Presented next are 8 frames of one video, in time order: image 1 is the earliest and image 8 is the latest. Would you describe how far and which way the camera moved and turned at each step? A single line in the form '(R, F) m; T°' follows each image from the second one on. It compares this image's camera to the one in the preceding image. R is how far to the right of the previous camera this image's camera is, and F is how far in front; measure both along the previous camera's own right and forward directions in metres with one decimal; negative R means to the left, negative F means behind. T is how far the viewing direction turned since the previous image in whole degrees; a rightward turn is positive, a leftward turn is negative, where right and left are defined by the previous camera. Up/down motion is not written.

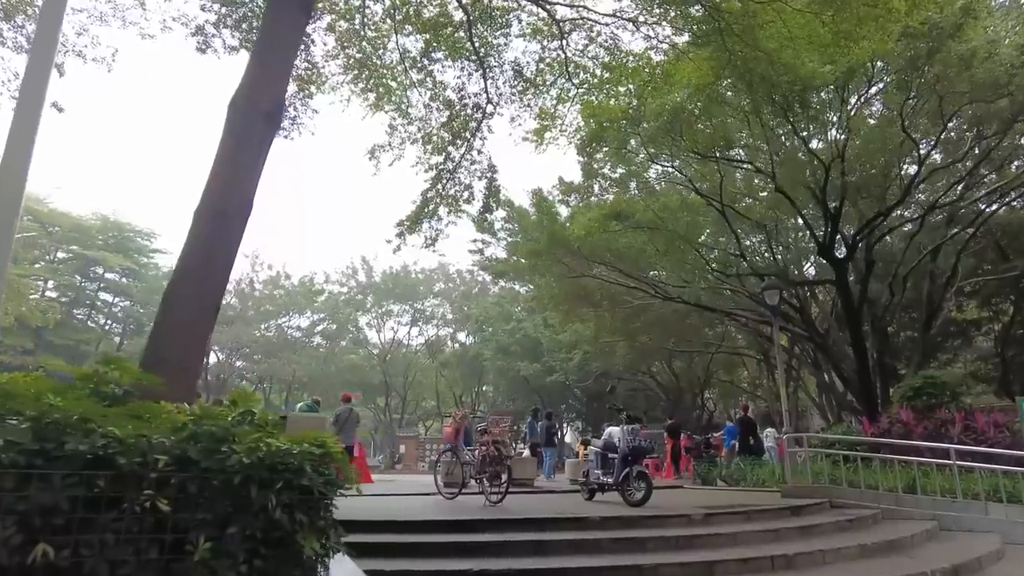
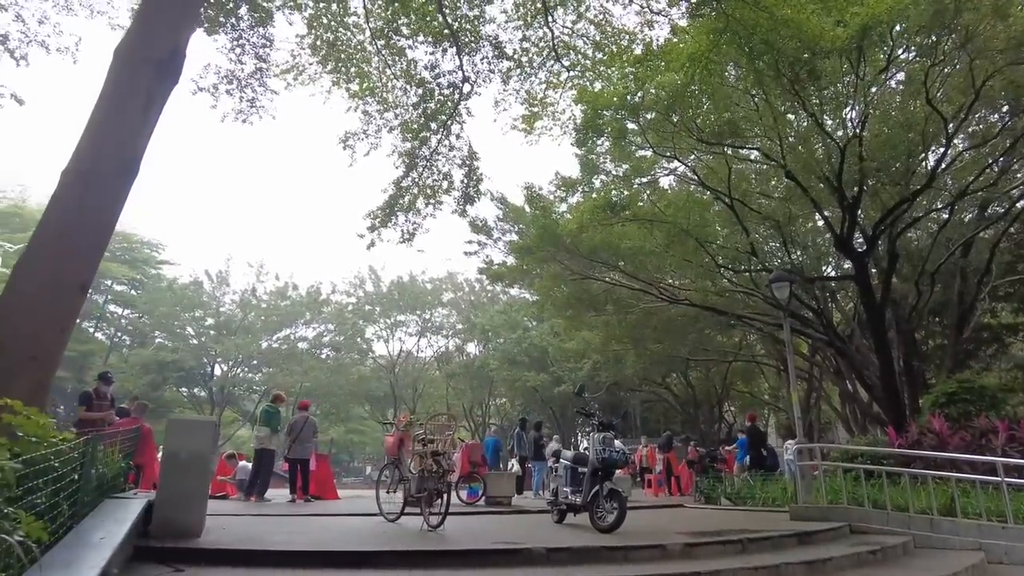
(+0.5, +1.0) m; -2°
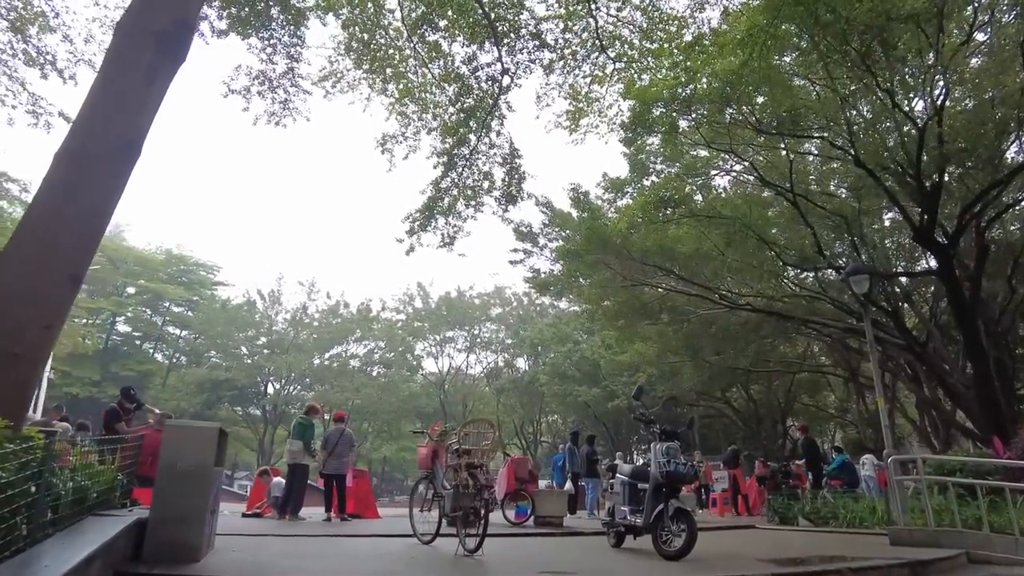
(0.0, +0.6) m; -4°
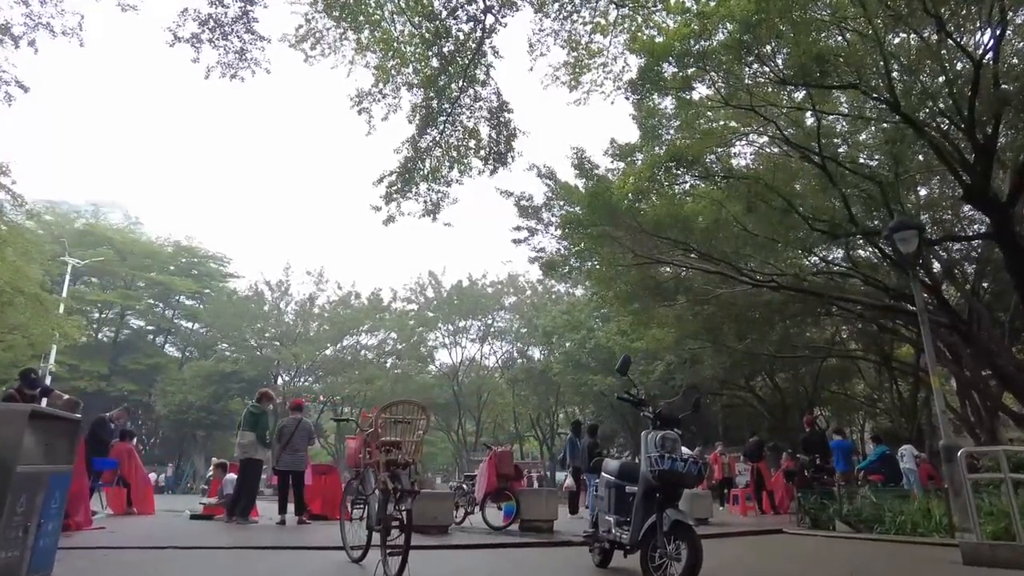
(+0.4, +1.1) m; -2°
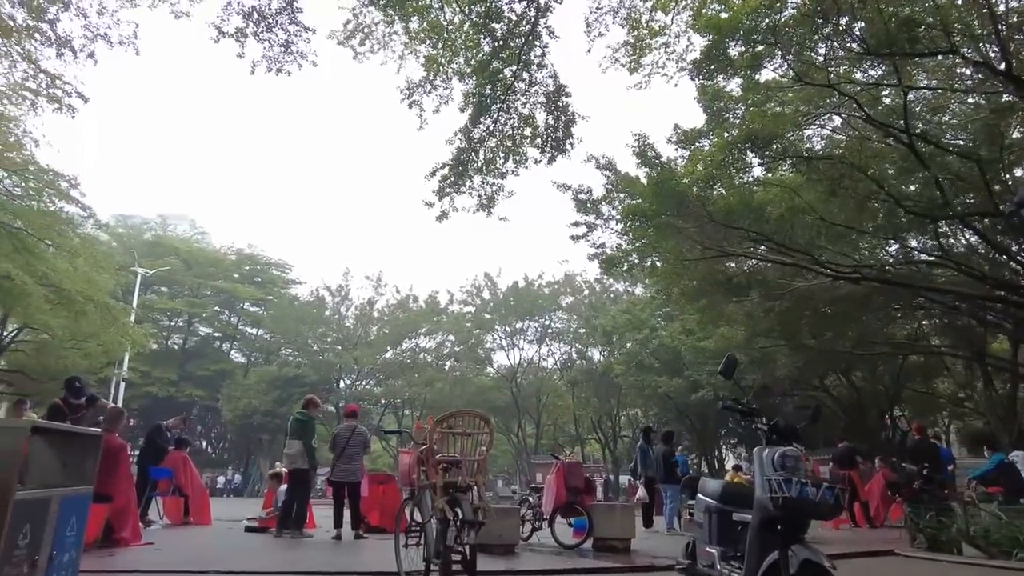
(-0.1, +0.5) m; -4°
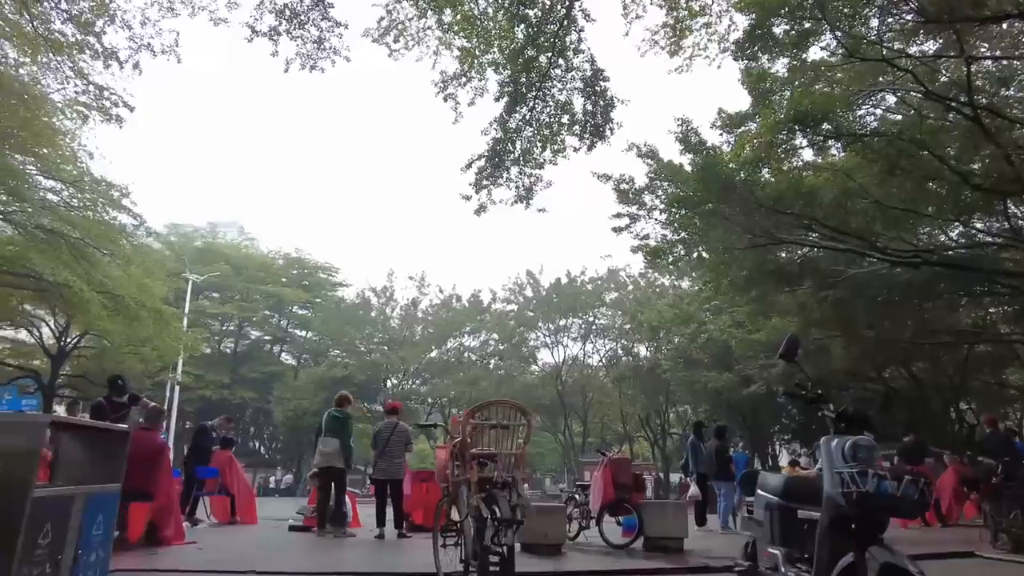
(0.0, +0.2) m; -3°
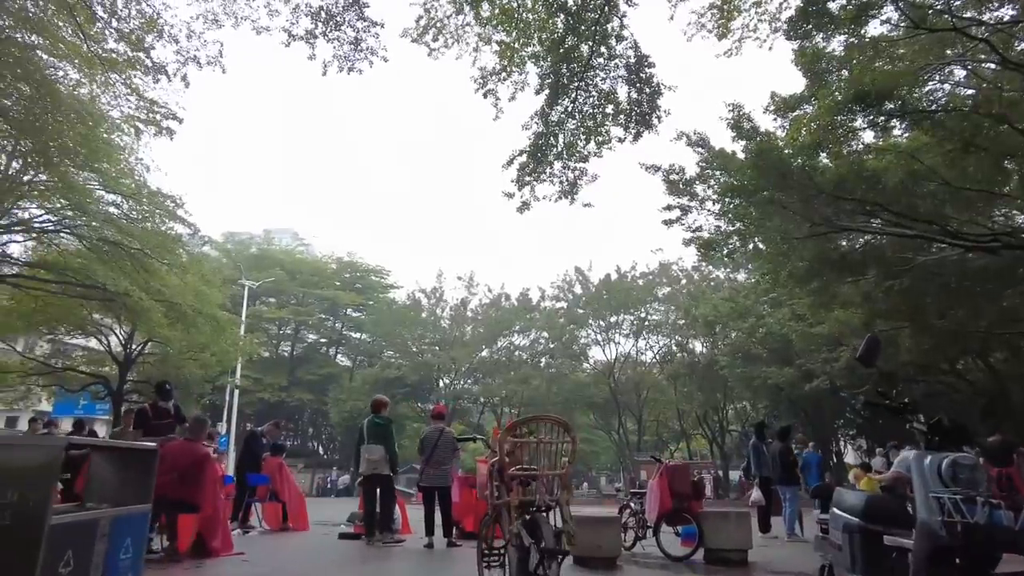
(0.0, +0.3) m; -4°
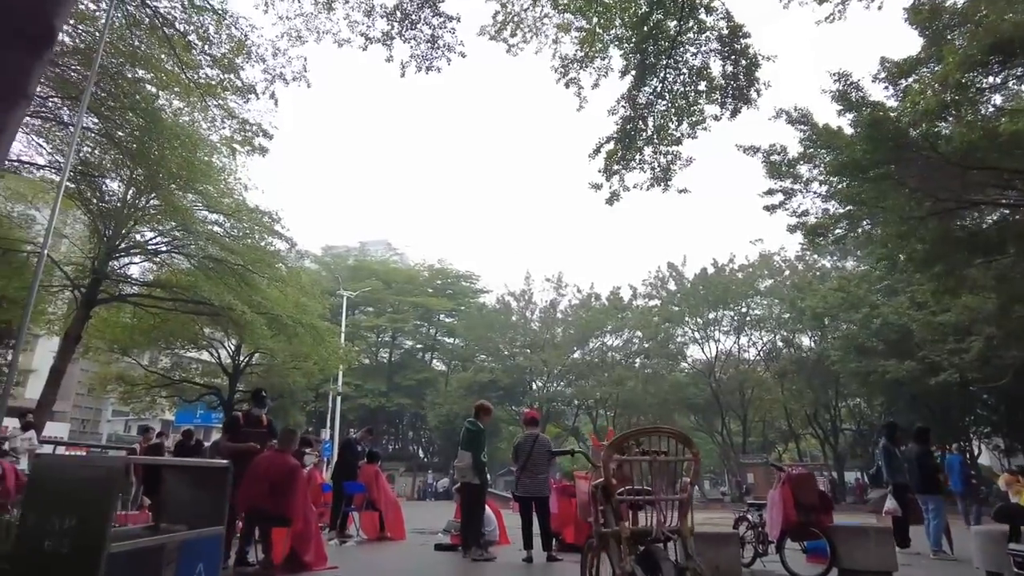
(0.0, +0.4) m; -7°
